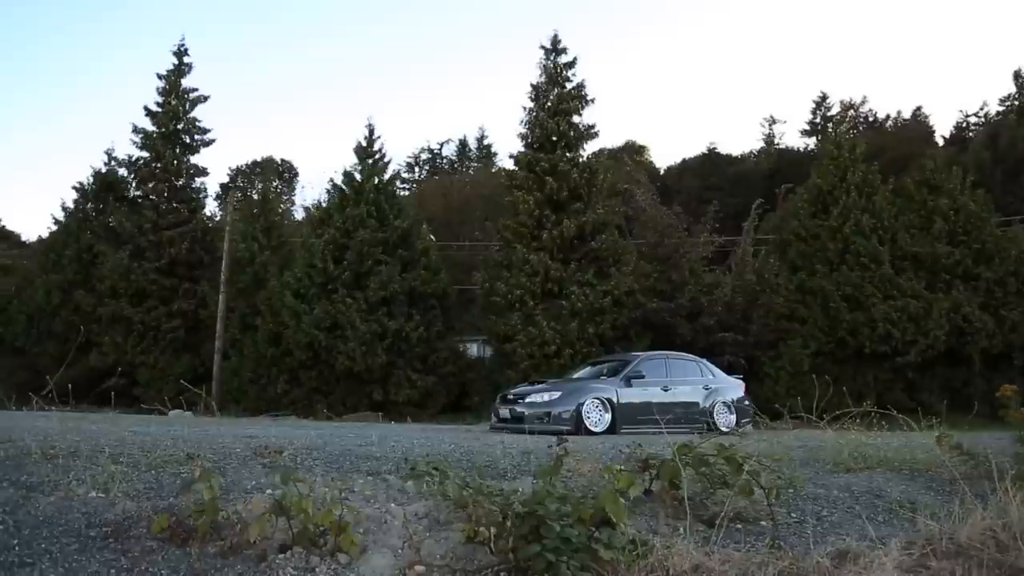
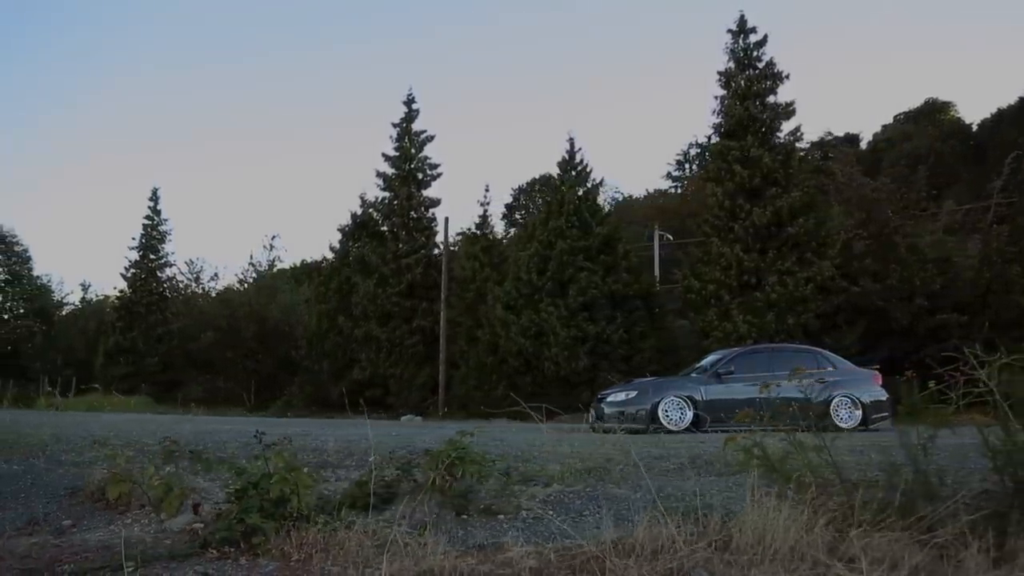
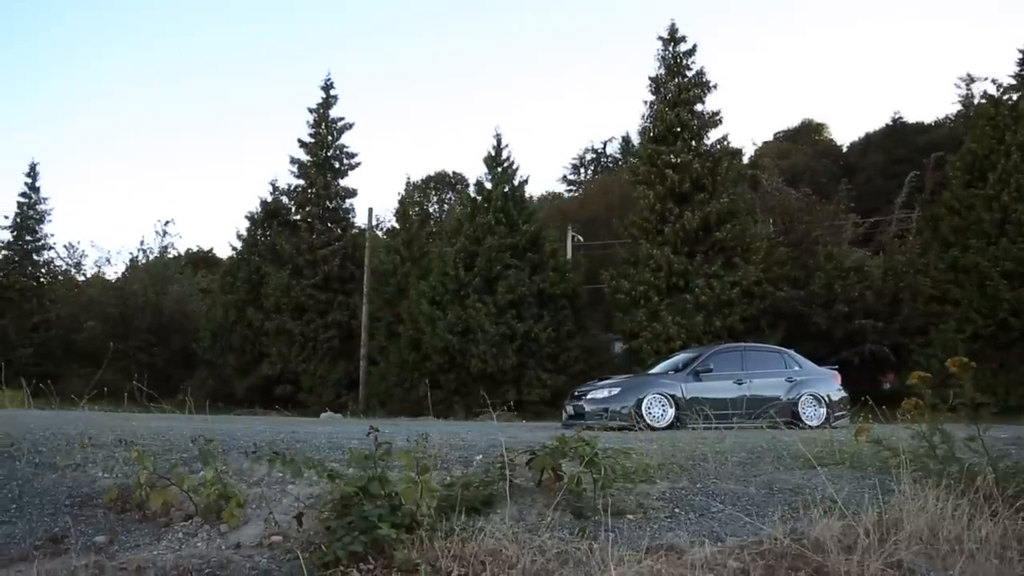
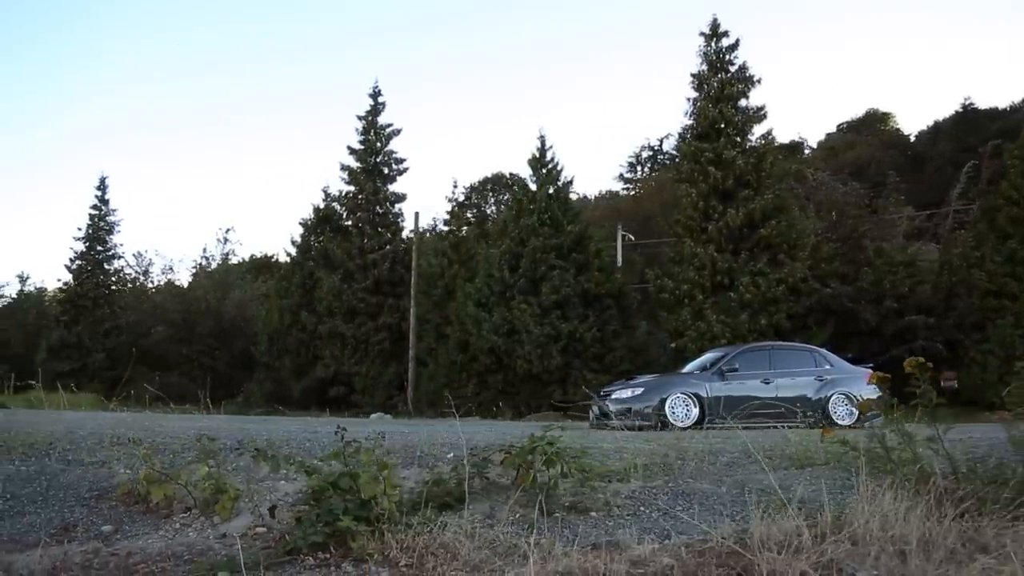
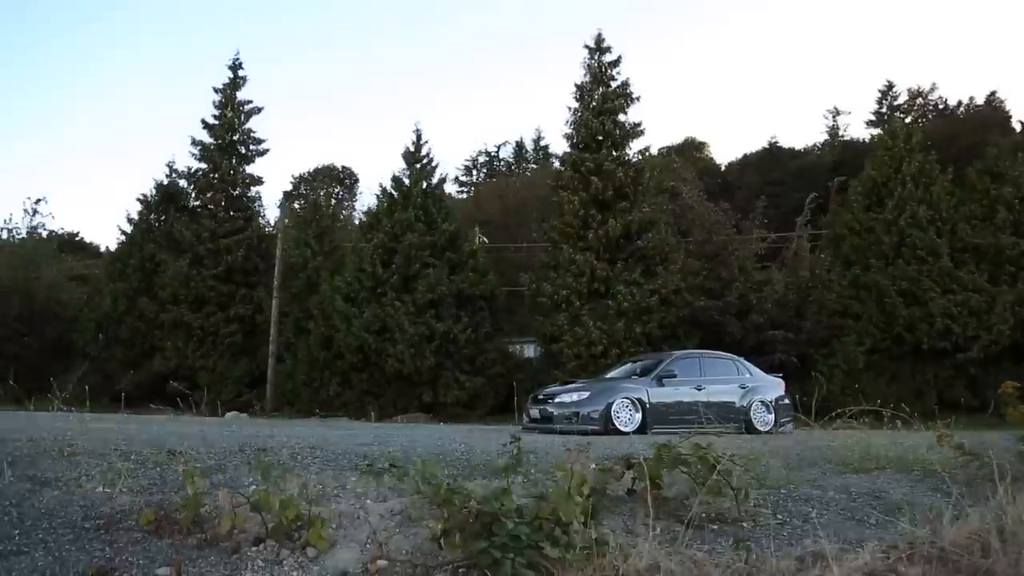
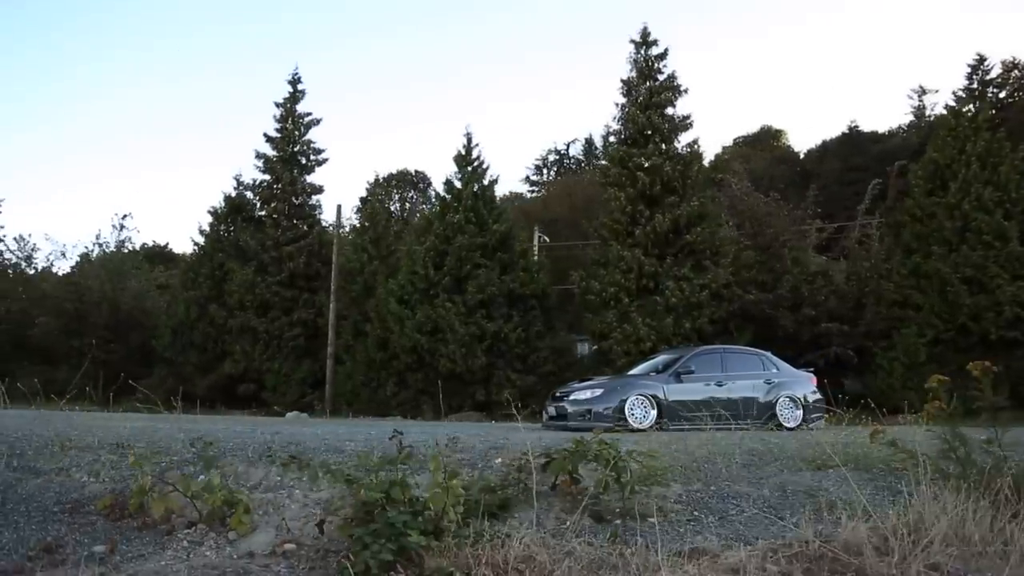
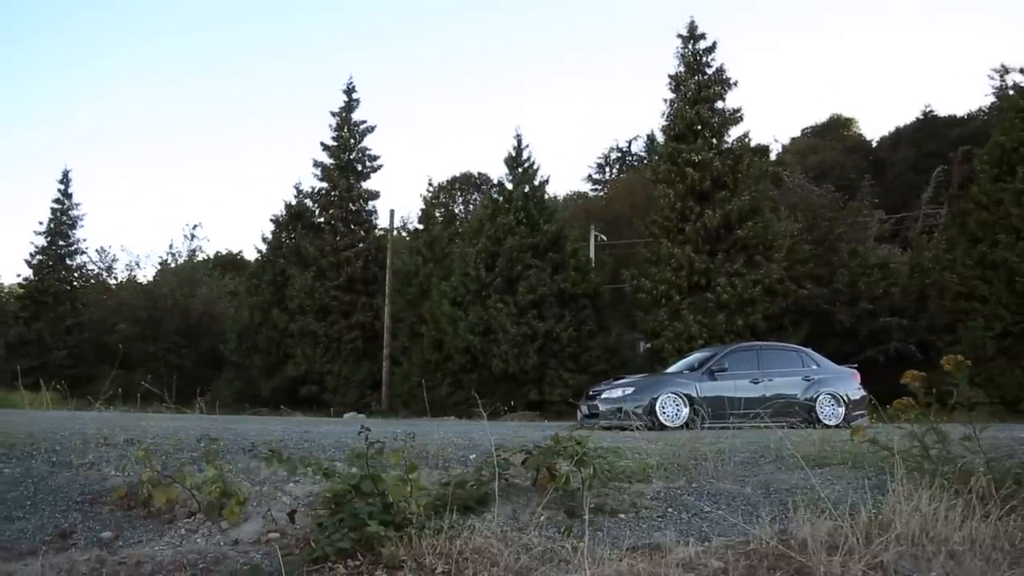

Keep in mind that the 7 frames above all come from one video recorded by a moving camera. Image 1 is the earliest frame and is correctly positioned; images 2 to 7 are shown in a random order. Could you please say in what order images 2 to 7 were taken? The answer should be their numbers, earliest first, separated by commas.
5, 6, 3, 7, 4, 2
